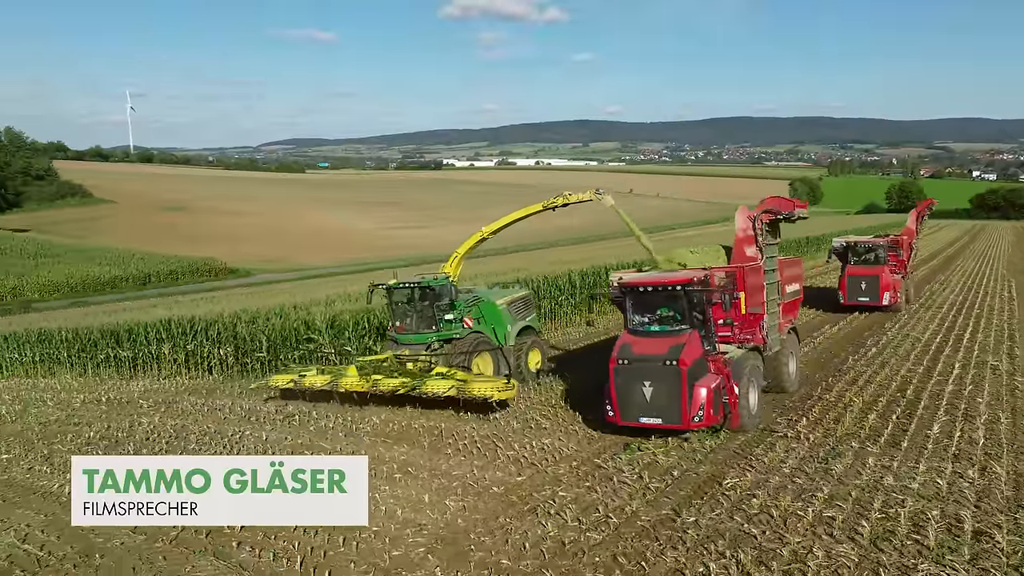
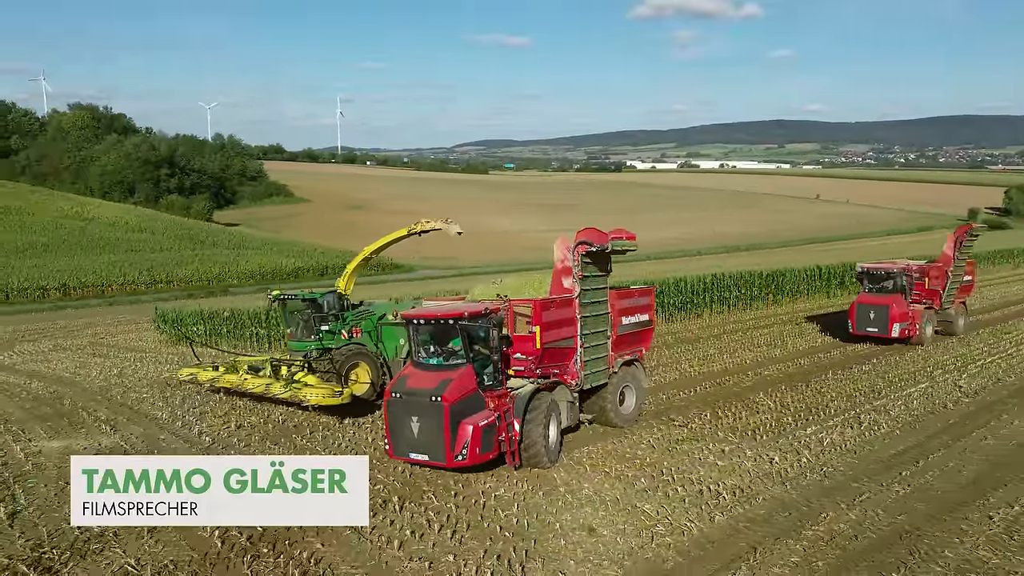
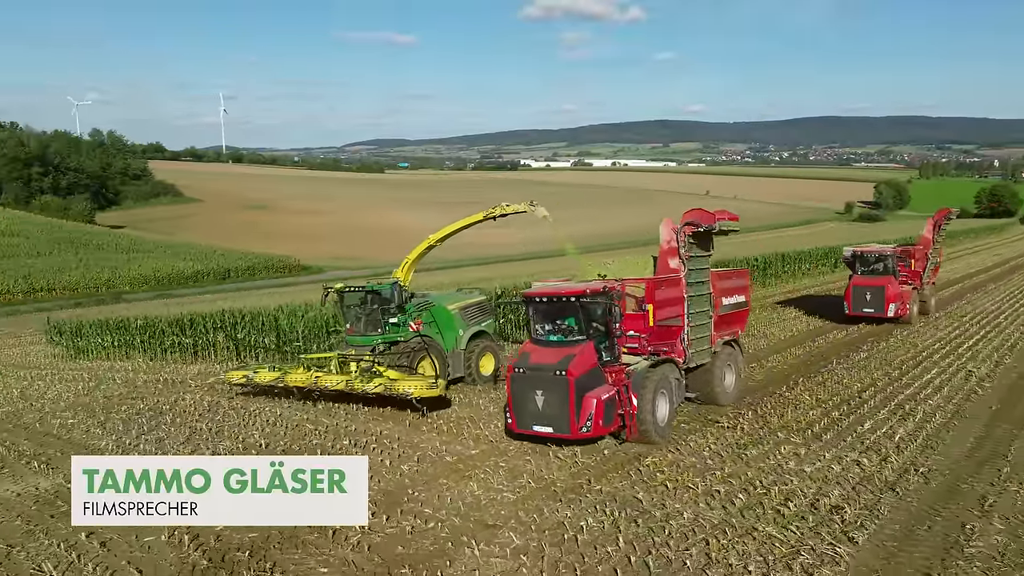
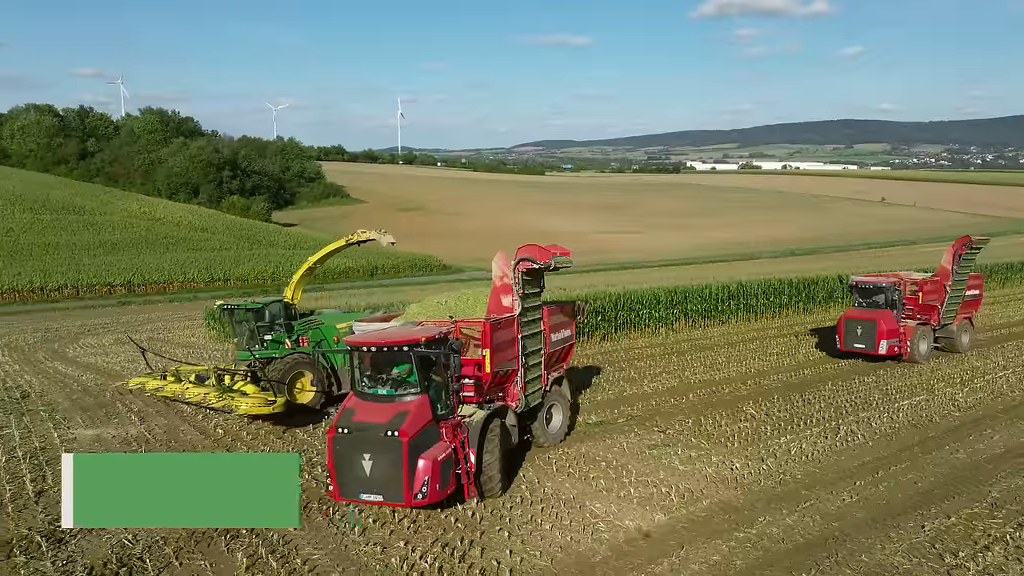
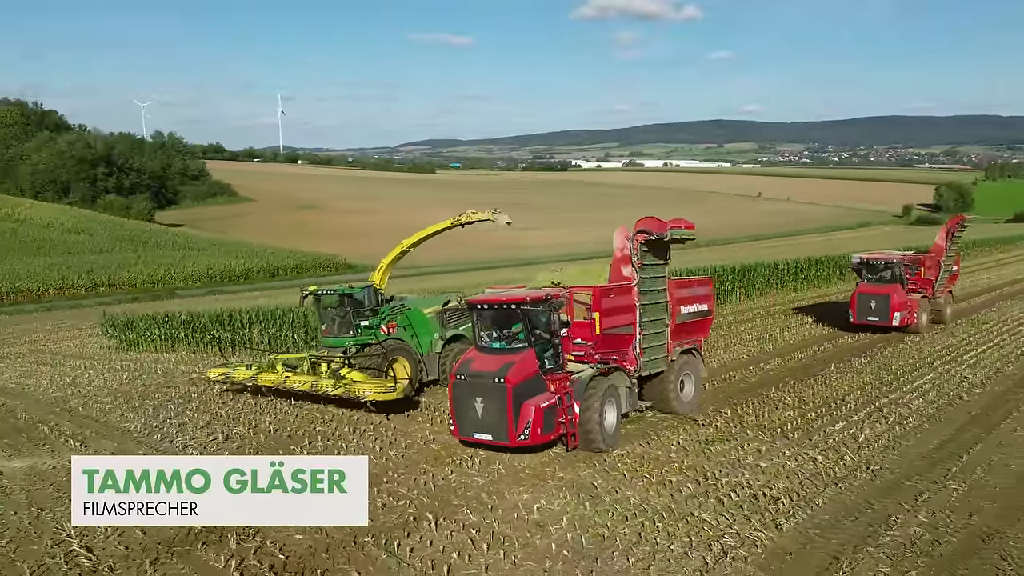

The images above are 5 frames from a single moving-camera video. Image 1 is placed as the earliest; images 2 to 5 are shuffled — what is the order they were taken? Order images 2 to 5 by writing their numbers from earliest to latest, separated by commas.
3, 5, 2, 4
